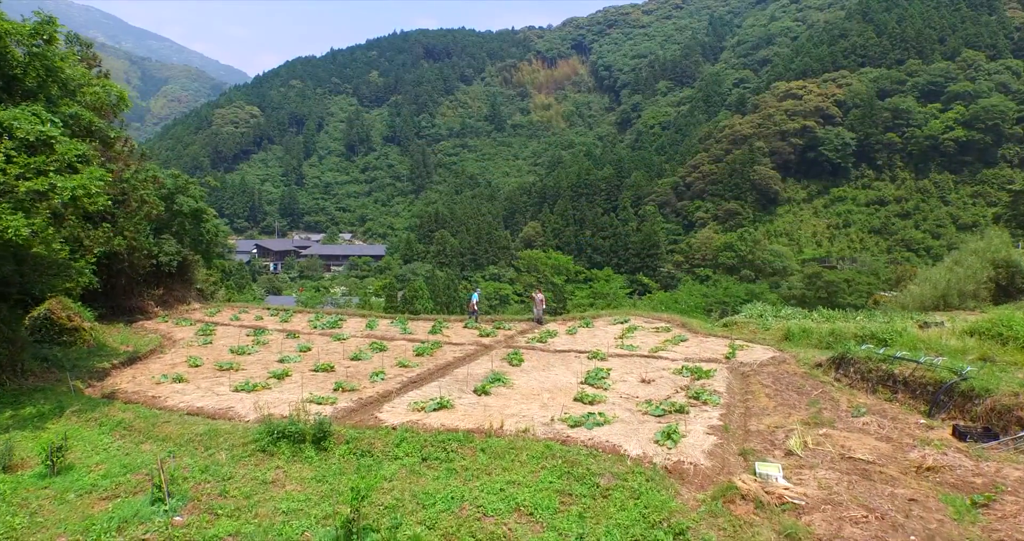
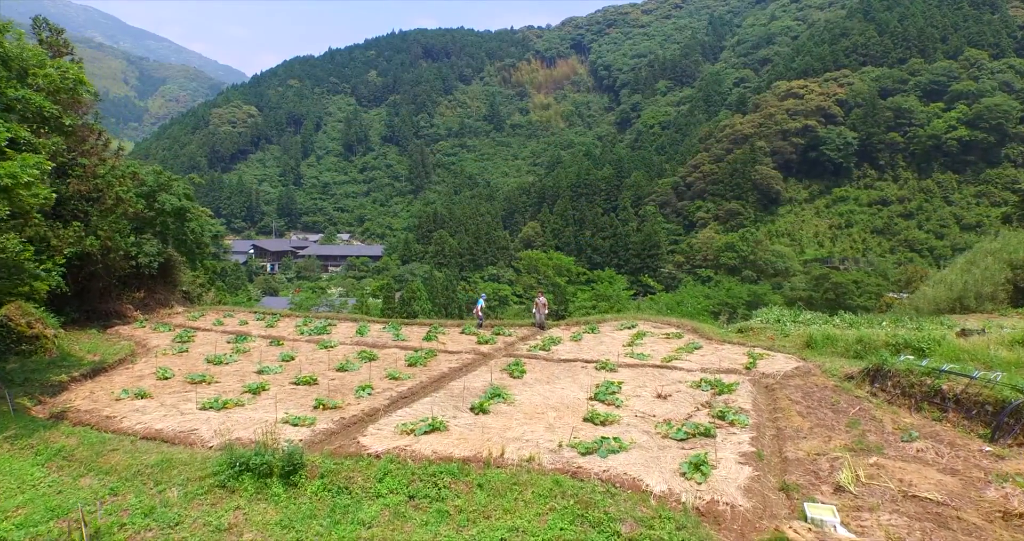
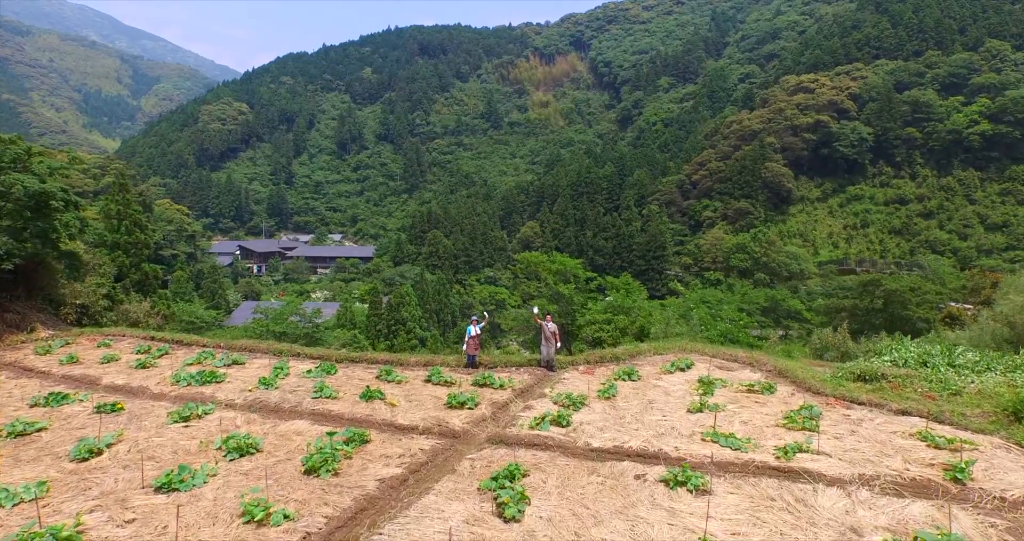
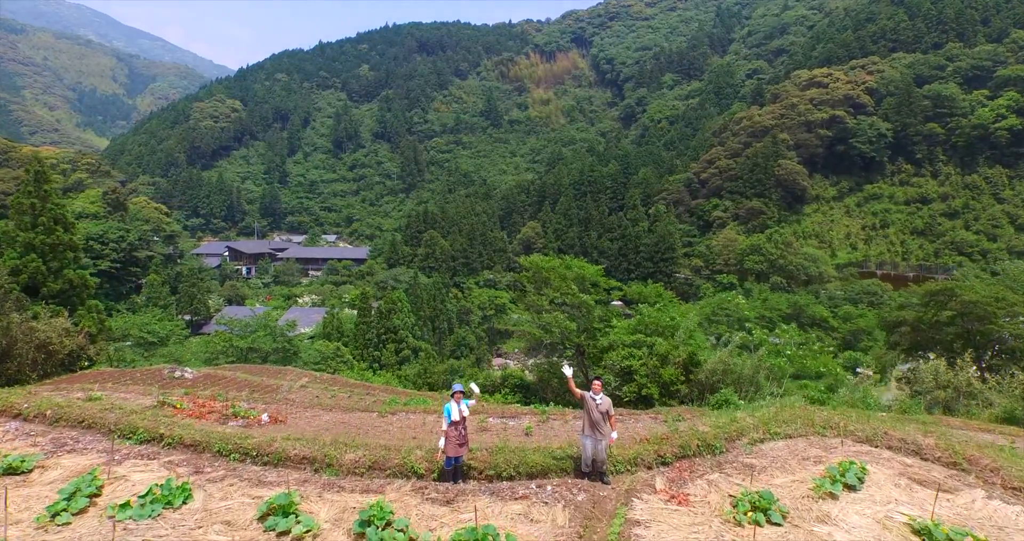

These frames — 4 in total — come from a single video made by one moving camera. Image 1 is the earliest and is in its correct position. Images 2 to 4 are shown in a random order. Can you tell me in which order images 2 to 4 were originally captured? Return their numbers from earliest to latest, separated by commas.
2, 3, 4
